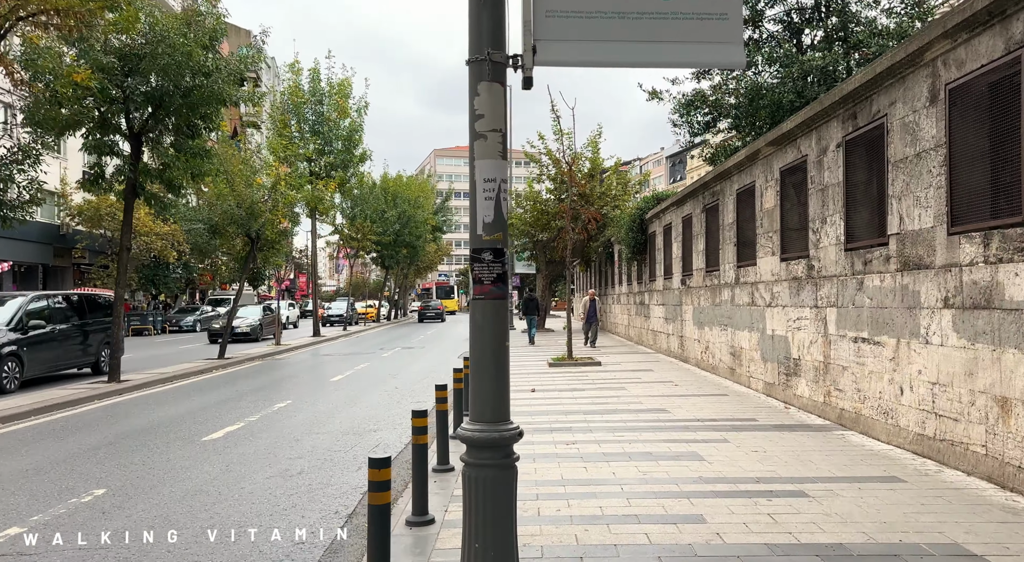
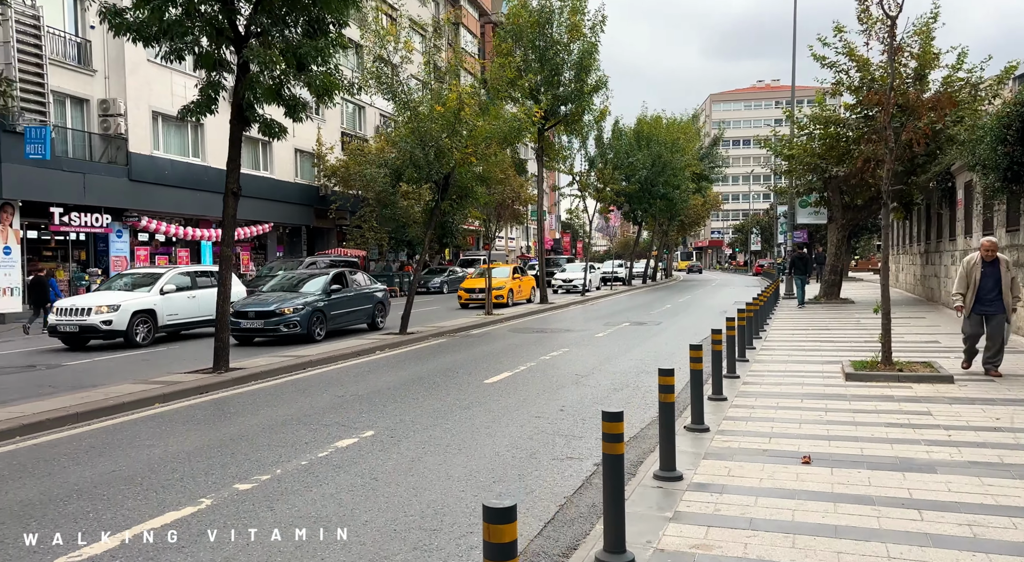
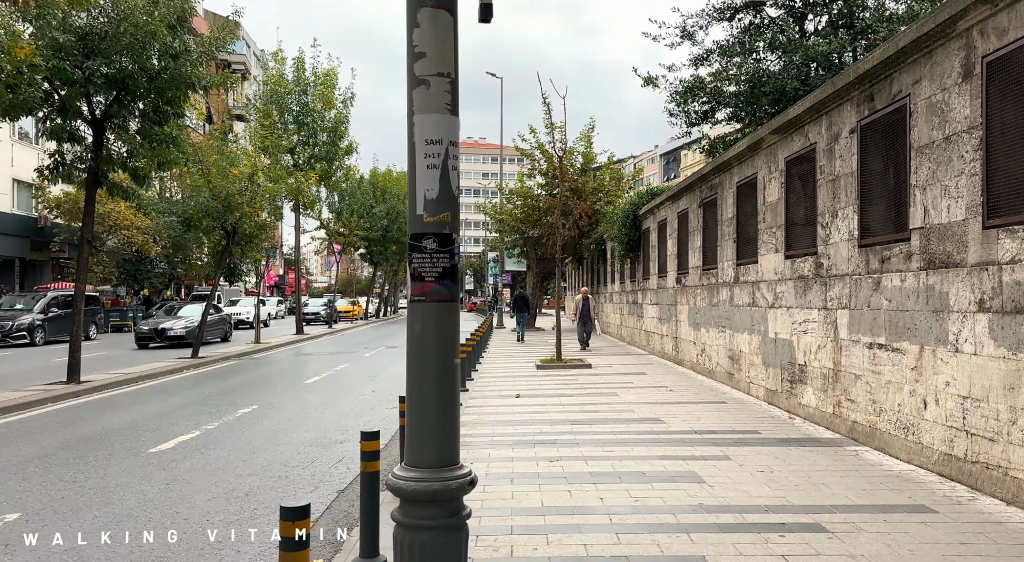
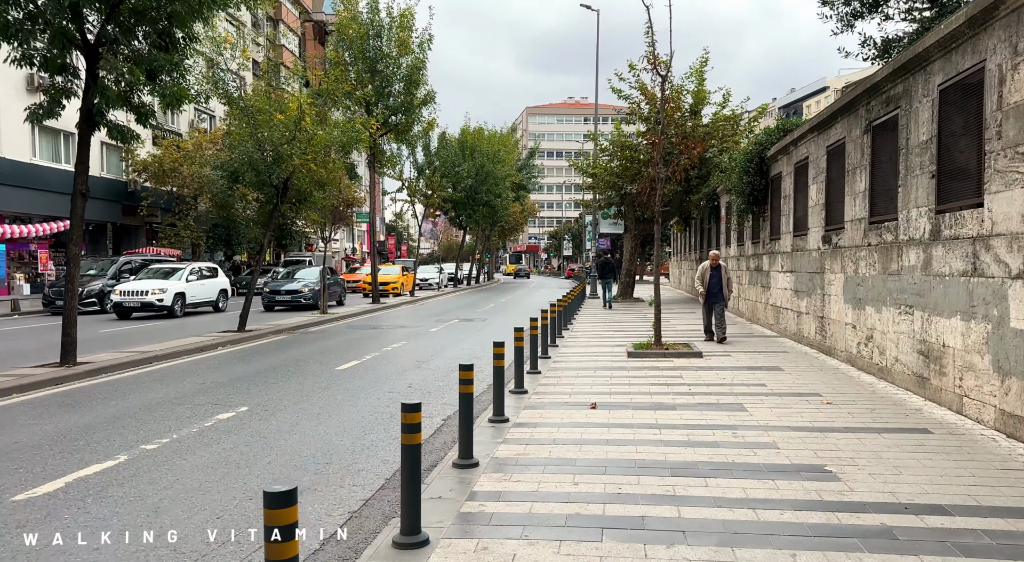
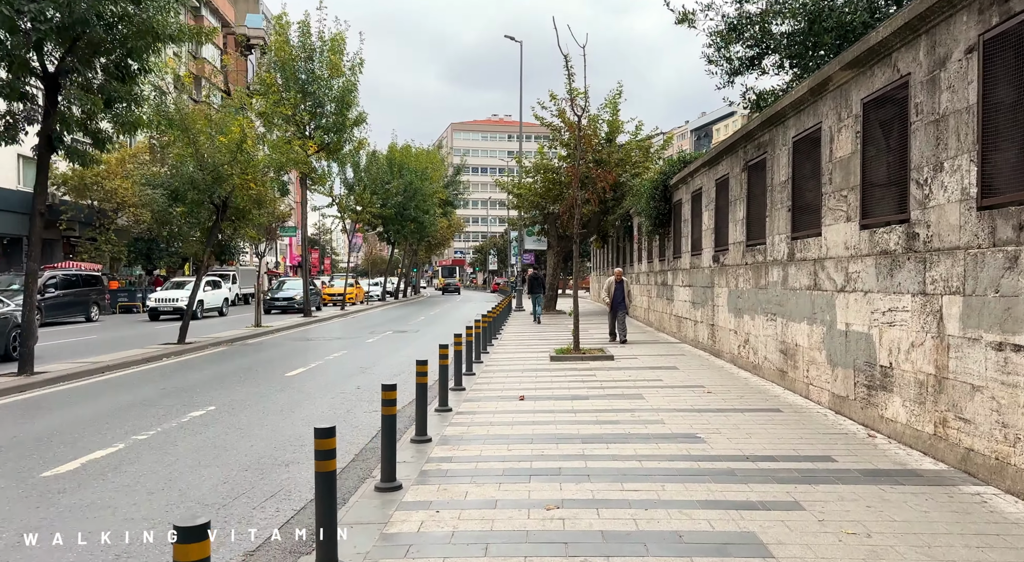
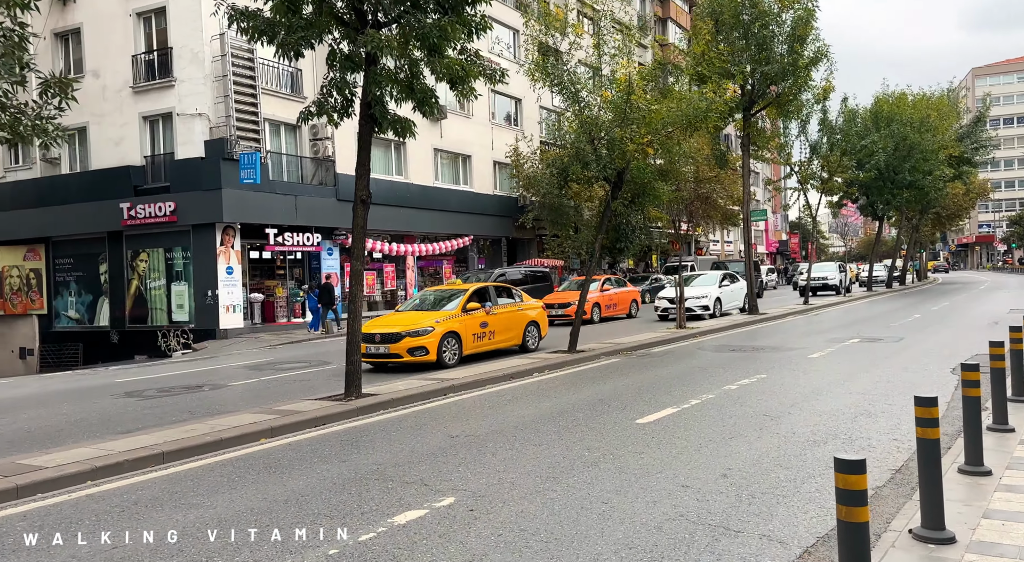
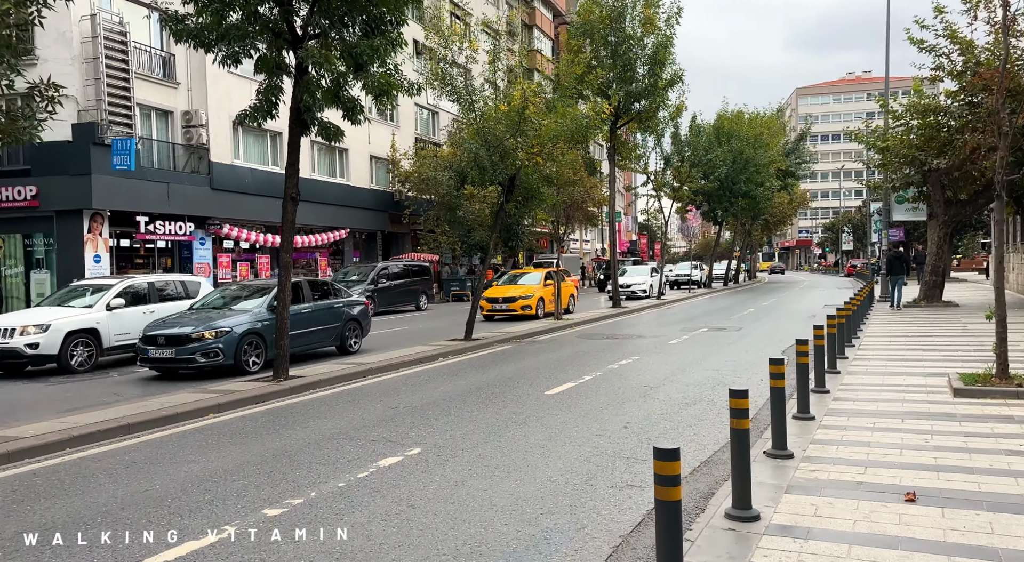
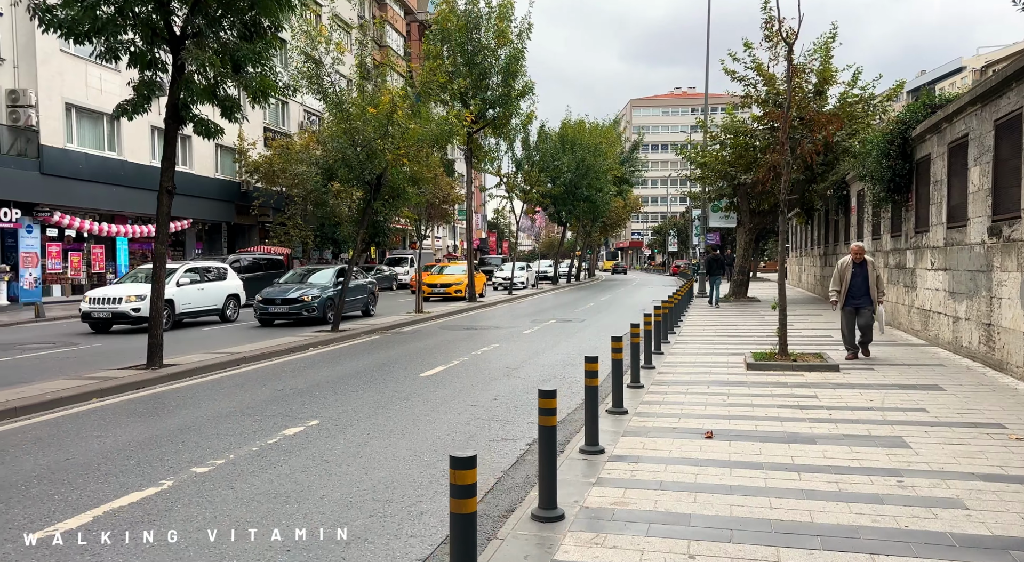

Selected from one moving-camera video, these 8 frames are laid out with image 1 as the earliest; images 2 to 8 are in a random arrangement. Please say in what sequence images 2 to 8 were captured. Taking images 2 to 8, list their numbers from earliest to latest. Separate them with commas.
3, 5, 4, 8, 2, 7, 6
